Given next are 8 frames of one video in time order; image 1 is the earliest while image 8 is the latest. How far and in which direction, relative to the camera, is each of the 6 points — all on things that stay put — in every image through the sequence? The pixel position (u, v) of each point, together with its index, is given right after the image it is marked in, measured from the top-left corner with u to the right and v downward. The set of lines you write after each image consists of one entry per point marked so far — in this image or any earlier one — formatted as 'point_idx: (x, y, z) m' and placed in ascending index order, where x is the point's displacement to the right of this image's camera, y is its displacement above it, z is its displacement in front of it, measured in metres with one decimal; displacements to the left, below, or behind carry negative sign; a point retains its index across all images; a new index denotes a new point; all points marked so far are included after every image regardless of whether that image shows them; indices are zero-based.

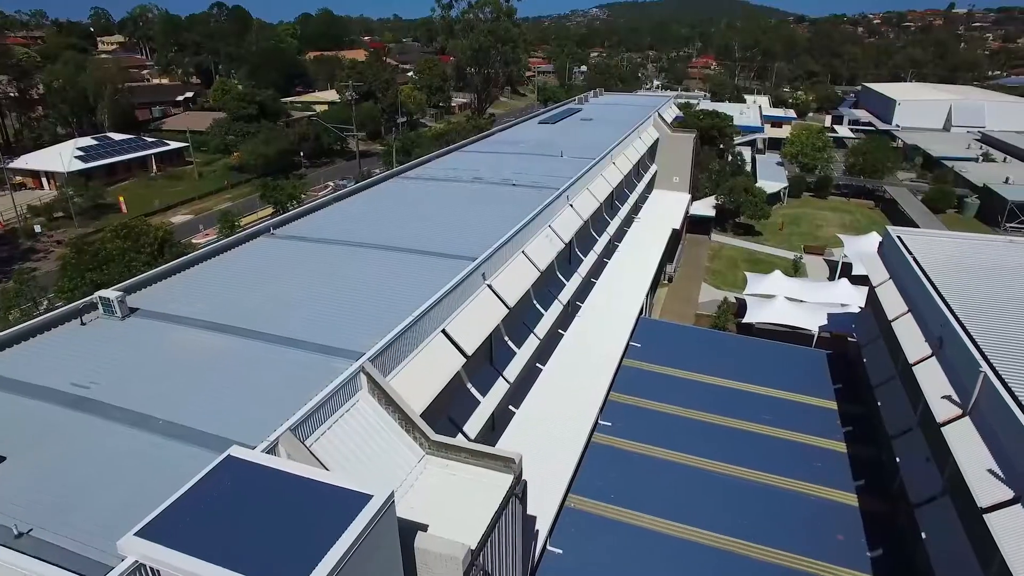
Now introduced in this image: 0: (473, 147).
0: (-1.1, +3.8, +17.7) m
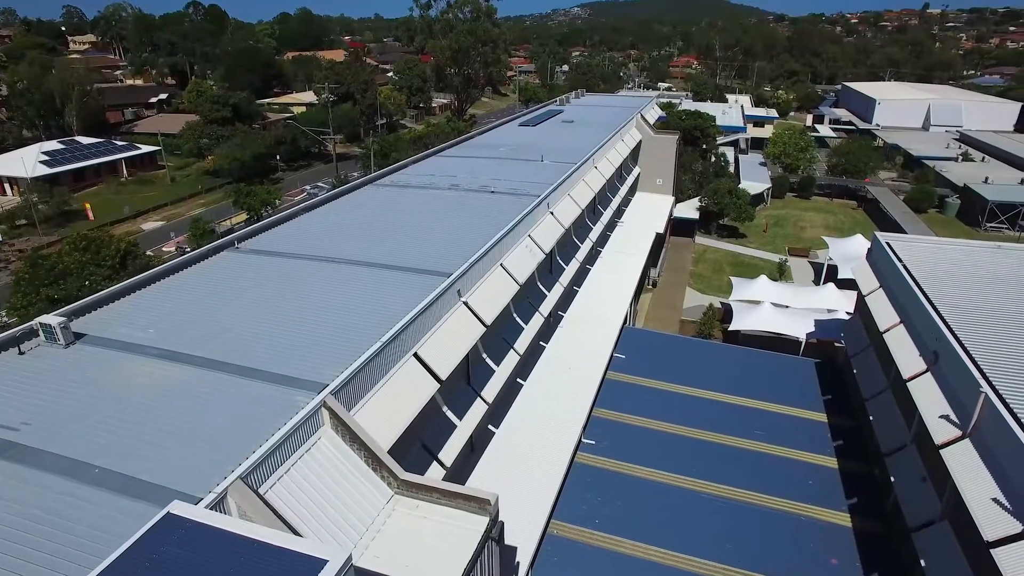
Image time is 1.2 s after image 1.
0: (-1.6, +3.6, +17.2) m
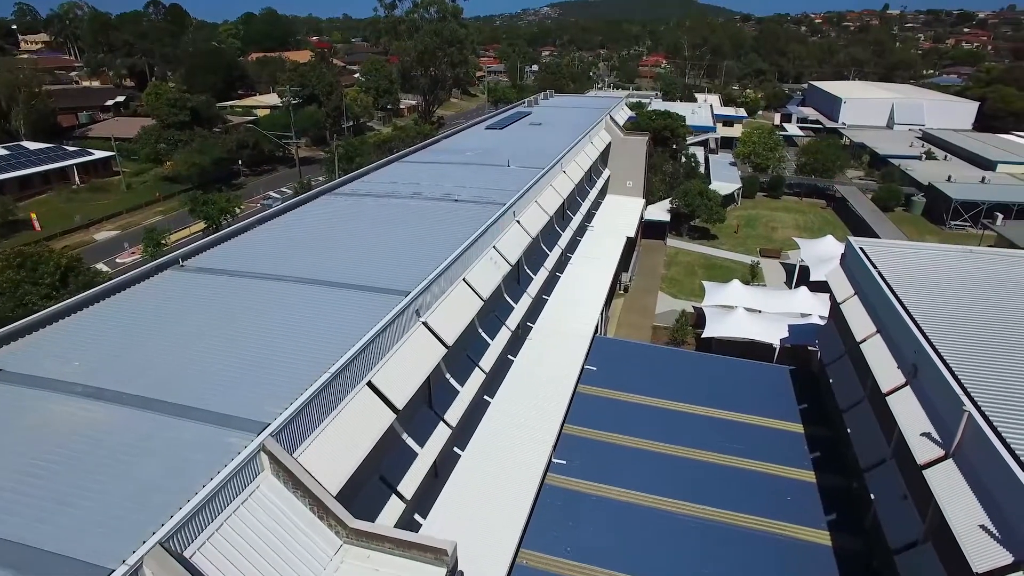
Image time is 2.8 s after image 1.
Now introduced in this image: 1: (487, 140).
0: (-2.5, +3.3, +16.6) m
1: (-0.8, +4.3, +19.1) m
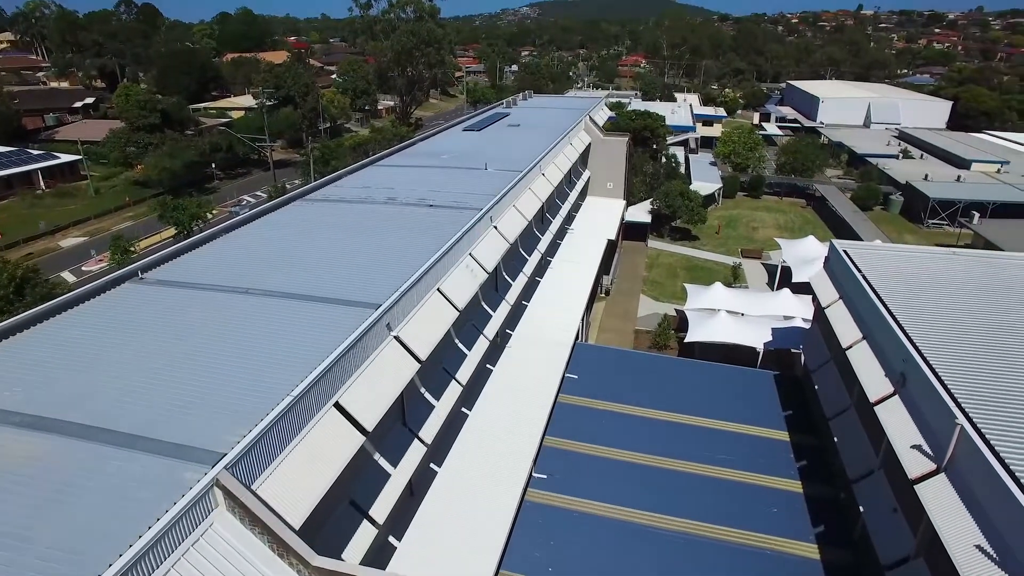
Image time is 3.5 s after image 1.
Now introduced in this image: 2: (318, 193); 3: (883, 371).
0: (-3.1, +3.1, +16.2) m
1: (-1.4, +4.2, +18.7) m
2: (-4.0, +1.9, +13.5) m
3: (+5.1, -1.1, +8.9) m
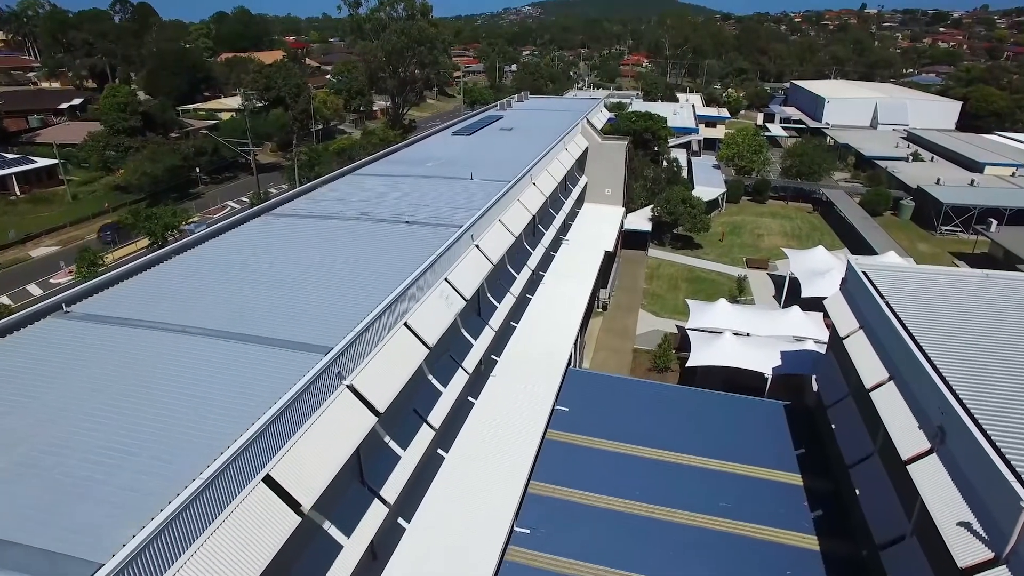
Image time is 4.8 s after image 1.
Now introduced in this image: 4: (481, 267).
0: (-3.3, +2.7, +15.1) m
1: (-1.6, +3.7, +17.6) m
2: (-4.3, +1.5, +12.3) m
3: (+4.8, -1.6, +7.8) m
4: (-0.5, +0.3, +10.4) m
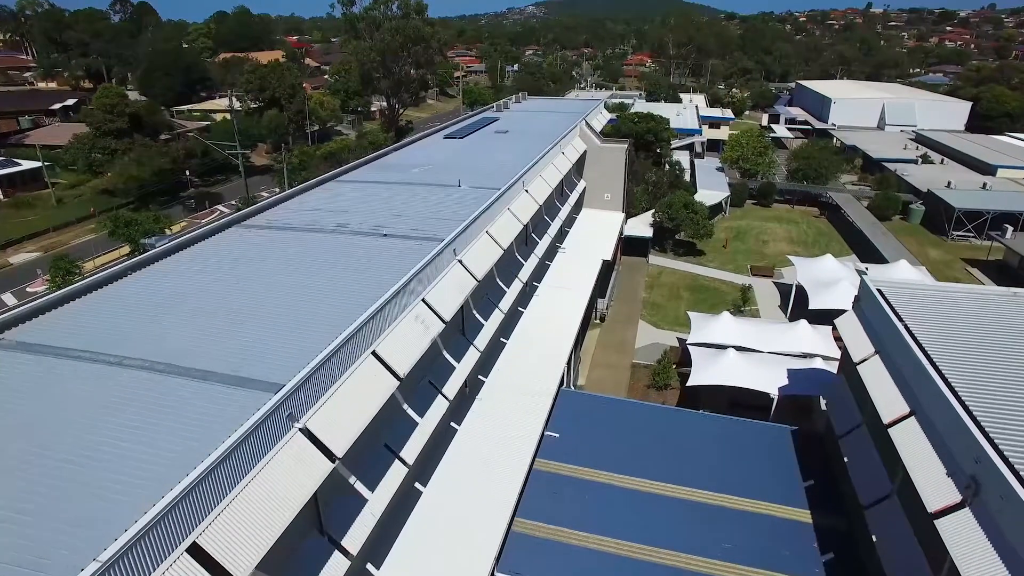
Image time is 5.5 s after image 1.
0: (-3.5, +2.5, +14.3) m
1: (-1.8, +3.5, +16.8) m
2: (-4.5, +1.3, +11.6) m
3: (+4.5, -1.8, +7.0) m
4: (-0.7, +0.1, +9.7) m
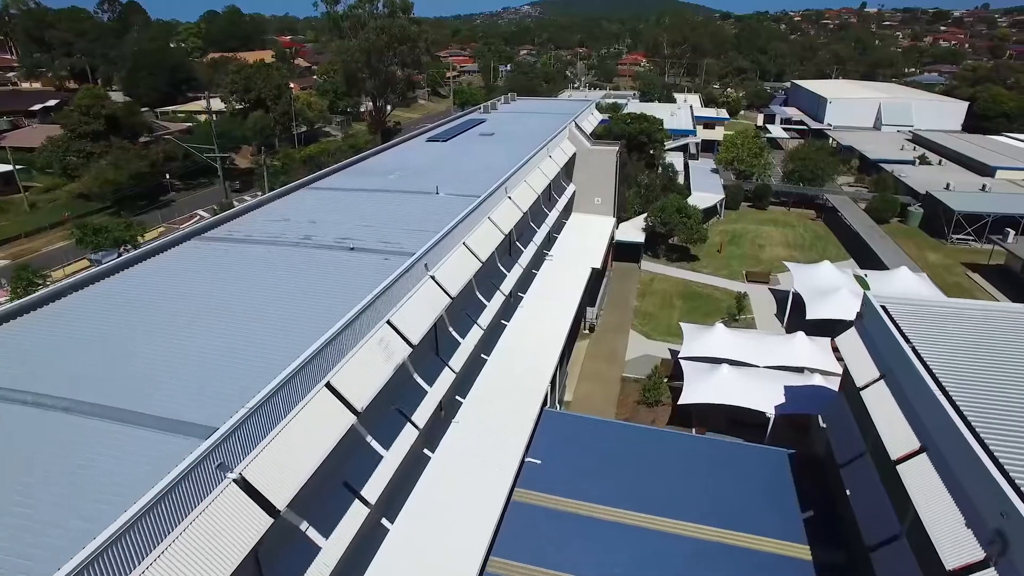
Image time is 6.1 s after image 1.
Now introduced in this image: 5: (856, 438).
0: (-3.9, +2.2, +13.5) m
1: (-2.2, +3.2, +16.1) m
2: (-4.8, +1.0, +10.8) m
3: (+4.2, -2.1, +6.3) m
4: (-1.0, -0.2, +8.9) m
5: (+5.0, -2.1, +9.4) m
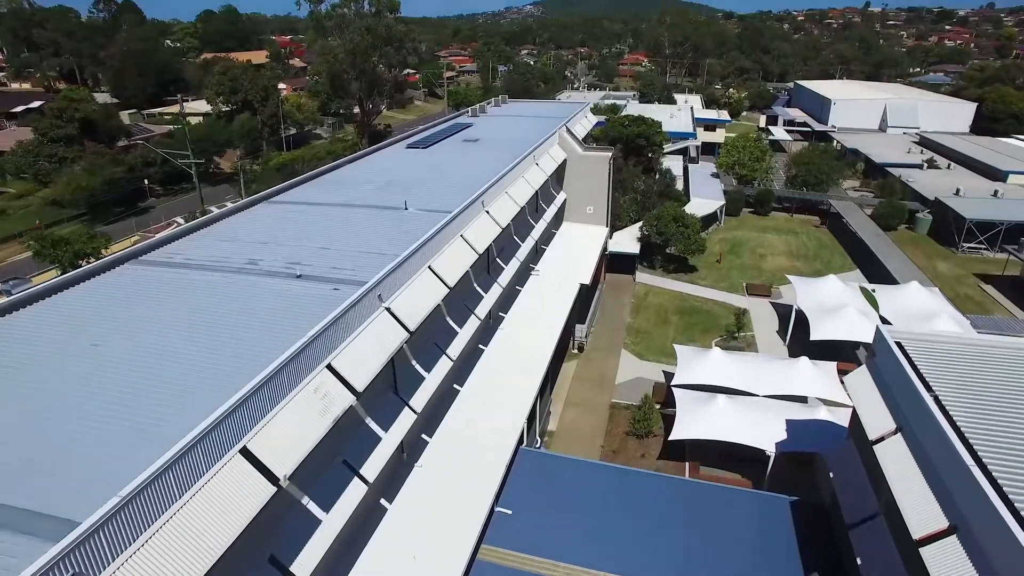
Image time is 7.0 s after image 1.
0: (-4.3, +1.8, +12.5) m
1: (-2.6, +2.8, +15.0) m
2: (-5.3, +0.6, +9.8) m
3: (+3.8, -2.5, +5.2) m
4: (-1.5, -0.6, +7.9) m
5: (+4.5, -2.5, +8.3) m
